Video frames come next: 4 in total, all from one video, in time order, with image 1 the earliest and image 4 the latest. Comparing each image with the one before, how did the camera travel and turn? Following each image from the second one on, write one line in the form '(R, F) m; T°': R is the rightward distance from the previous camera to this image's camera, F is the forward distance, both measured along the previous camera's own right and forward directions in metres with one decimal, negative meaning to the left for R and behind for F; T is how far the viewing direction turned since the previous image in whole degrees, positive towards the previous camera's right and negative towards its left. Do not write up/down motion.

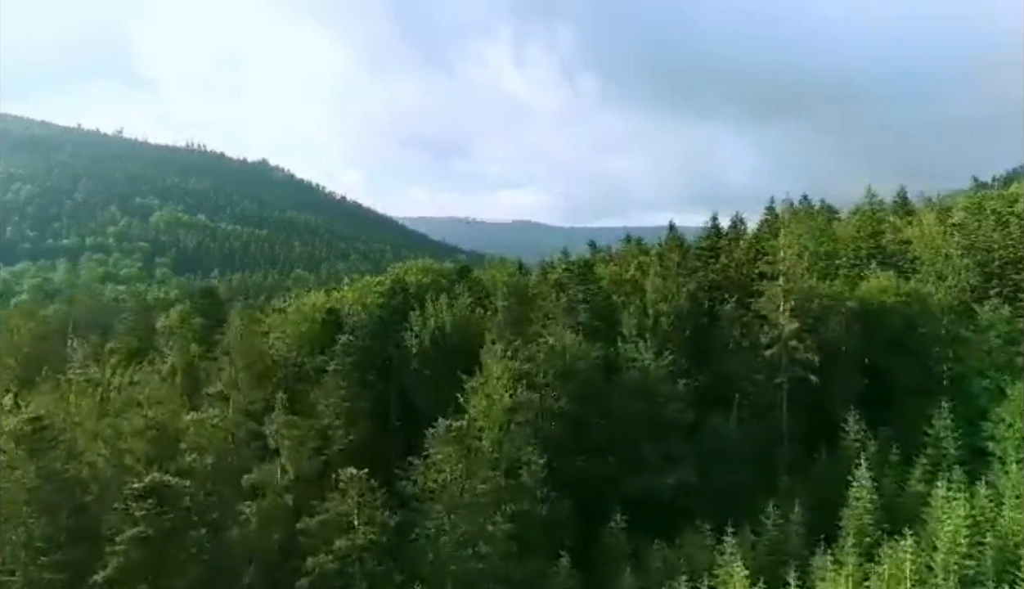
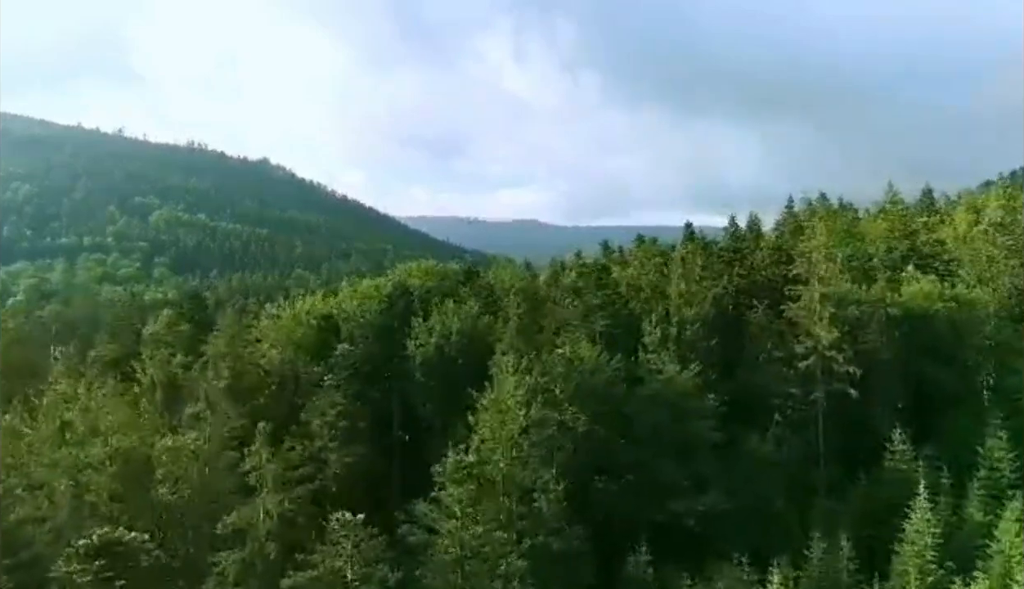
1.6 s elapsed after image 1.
(-0.6, +4.5) m; 0°
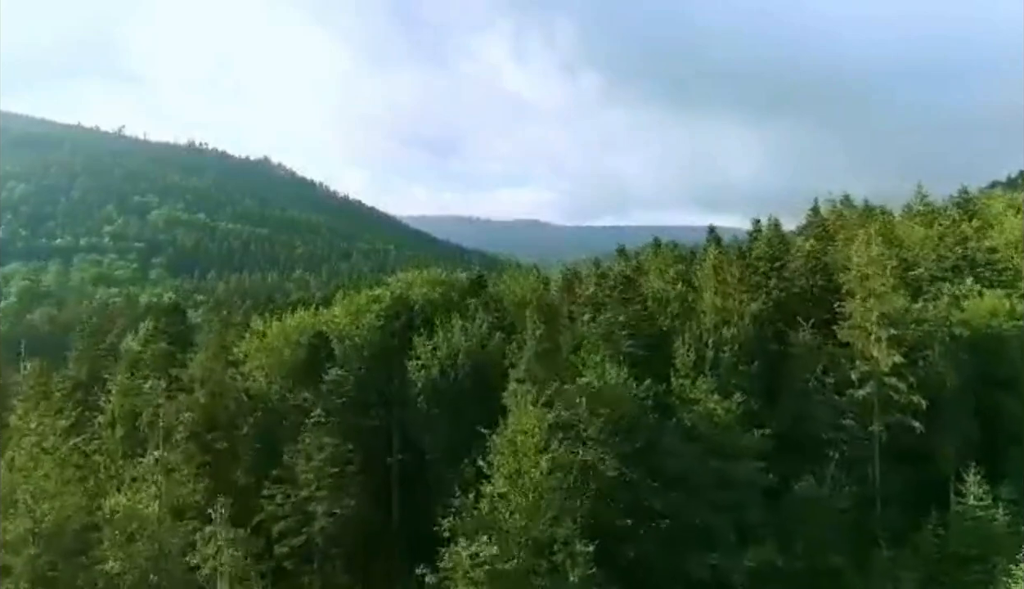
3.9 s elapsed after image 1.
(-0.6, +6.2) m; 0°
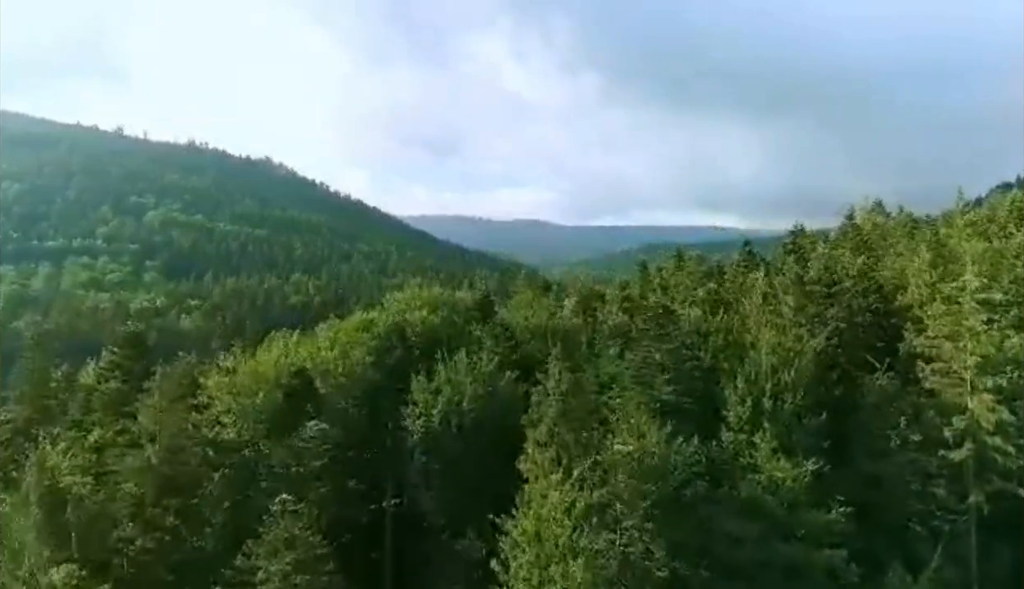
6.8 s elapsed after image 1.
(-0.6, +8.2) m; 0°
